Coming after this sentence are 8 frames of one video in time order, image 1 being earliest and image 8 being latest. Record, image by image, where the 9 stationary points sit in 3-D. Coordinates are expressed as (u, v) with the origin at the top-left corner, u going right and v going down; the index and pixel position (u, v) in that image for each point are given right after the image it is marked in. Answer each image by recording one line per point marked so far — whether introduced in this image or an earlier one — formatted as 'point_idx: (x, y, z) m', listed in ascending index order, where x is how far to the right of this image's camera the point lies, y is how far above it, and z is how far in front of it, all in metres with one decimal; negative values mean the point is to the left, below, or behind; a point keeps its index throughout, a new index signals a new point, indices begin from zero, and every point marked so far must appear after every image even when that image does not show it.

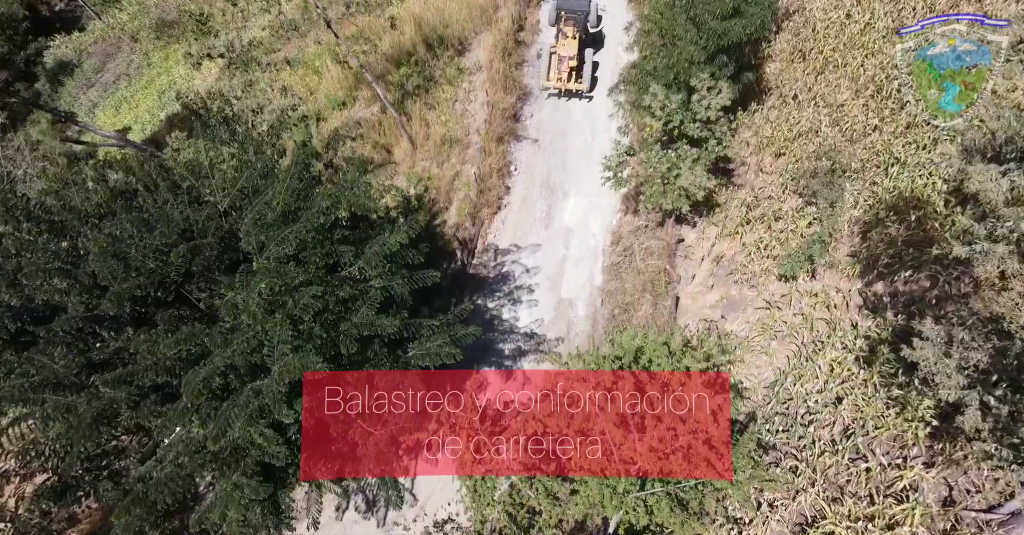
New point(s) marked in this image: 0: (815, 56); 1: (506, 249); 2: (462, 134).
0: (+6.1, +4.3, +12.8) m
1: (-0.1, +0.4, +14.0) m
2: (-1.3, +3.4, +16.4) m
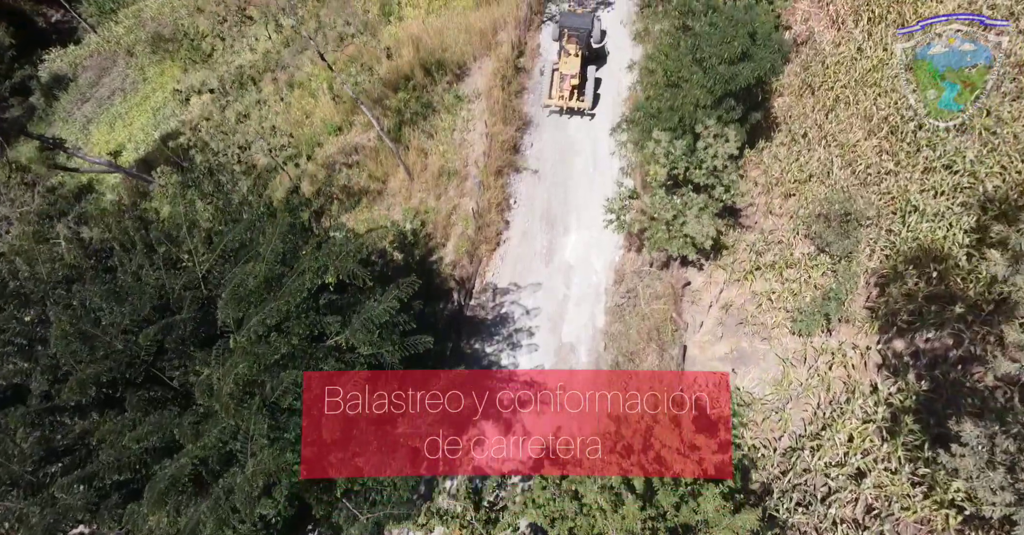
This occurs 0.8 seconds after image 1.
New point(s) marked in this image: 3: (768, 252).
0: (+6.1, +3.4, +12.4) m
1: (-0.1, -0.5, +13.5) m
2: (-1.3, +2.5, +16.0) m
3: (+4.7, +0.2, +11.6) m
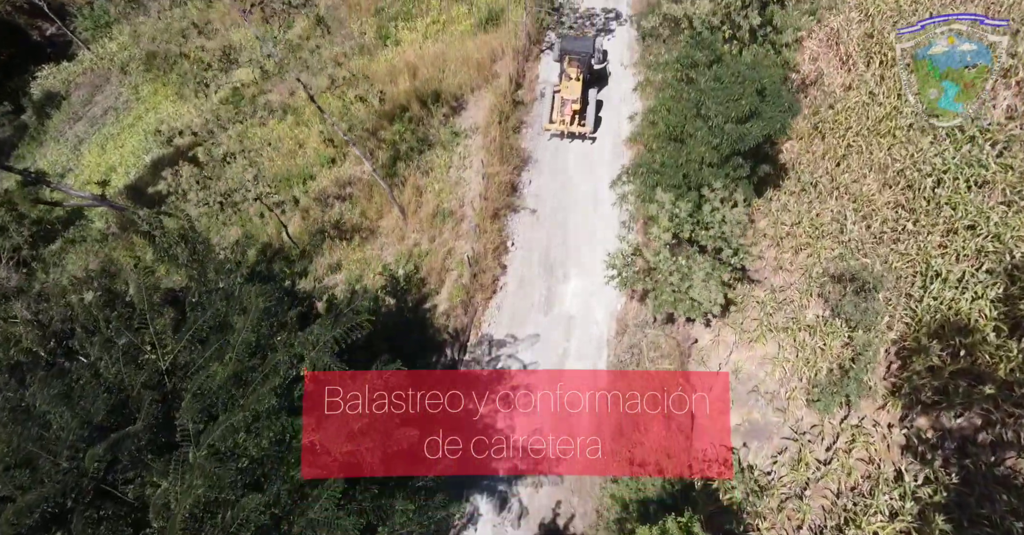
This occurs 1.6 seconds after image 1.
0: (+6.1, +2.4, +11.9) m
1: (-0.2, -1.5, +12.9) m
2: (-1.4, +1.5, +15.4) m
3: (+4.7, -0.9, +11.1) m
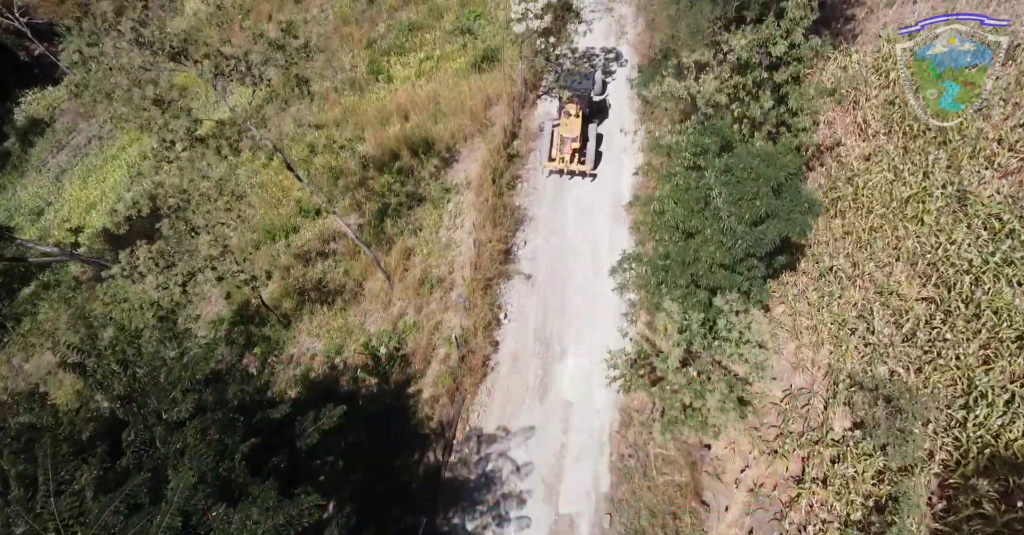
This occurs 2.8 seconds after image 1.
0: (+5.9, +0.8, +10.9) m
1: (-0.4, -3.0, +11.8) m
2: (-1.5, -0.1, +14.4) m
3: (+4.5, -2.4, +10.0) m
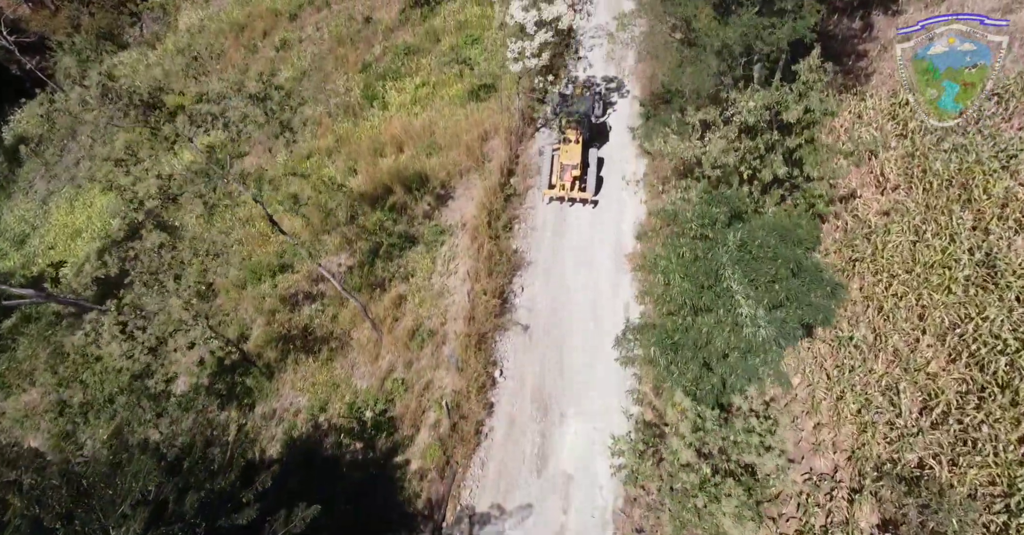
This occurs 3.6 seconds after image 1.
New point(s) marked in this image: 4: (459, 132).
0: (+5.9, -0.3, +10.2) m
1: (-0.4, -4.1, +11.0) m
2: (-1.6, -1.2, +13.6) m
3: (+4.4, -3.5, +9.2) m
4: (-1.6, +4.1, +19.0) m
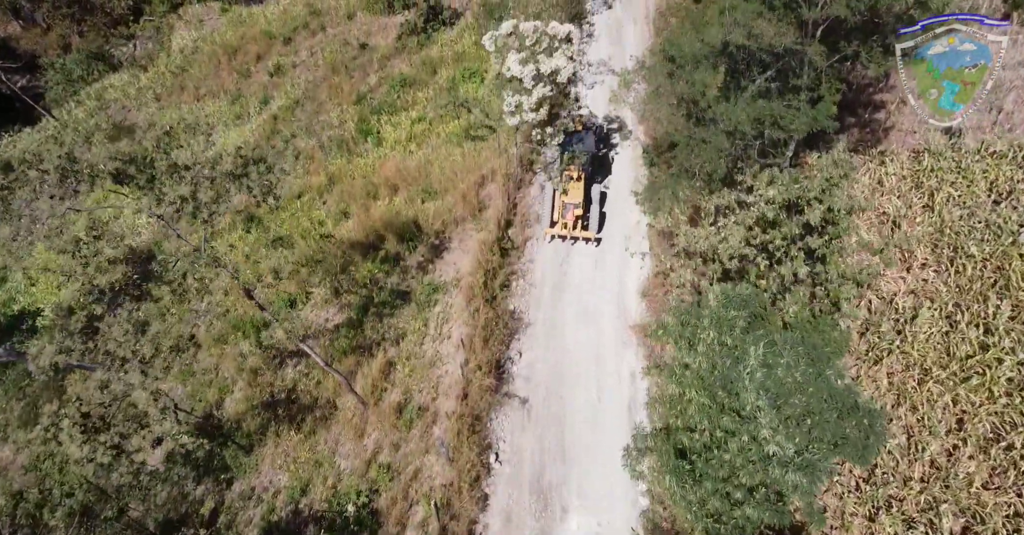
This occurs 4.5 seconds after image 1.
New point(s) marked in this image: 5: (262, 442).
0: (+5.8, -1.7, +9.3) m
1: (-0.5, -5.5, +10.0) m
2: (-1.7, -2.7, +12.7) m
3: (+4.4, -4.9, +8.3) m
4: (-1.7, +2.6, +18.2) m
5: (-5.4, -3.8, +13.6) m
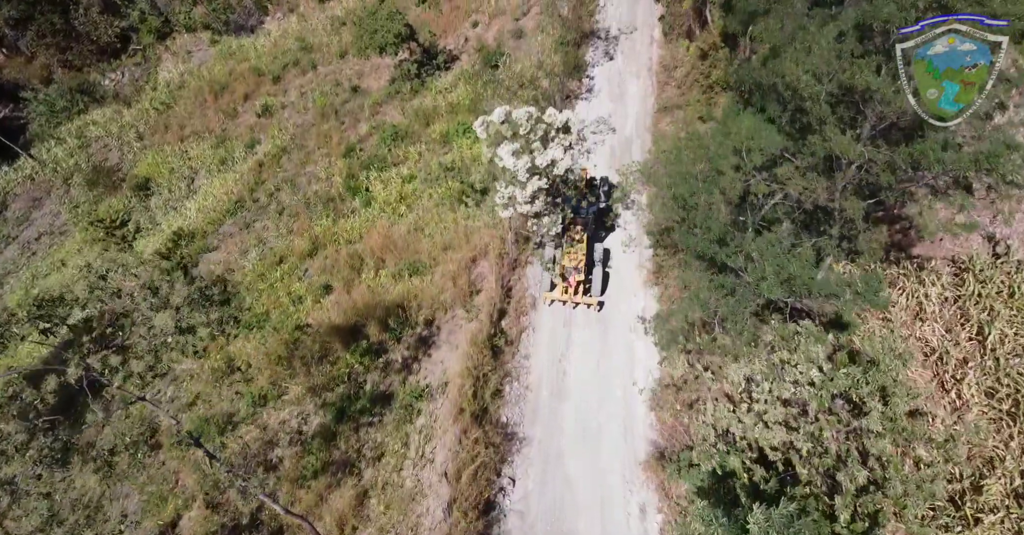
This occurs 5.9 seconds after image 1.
0: (+5.7, -3.9, +7.9) m
1: (-0.7, -7.7, +8.4) m
2: (-1.8, -4.9, +11.2) m
3: (+4.2, -7.1, +6.8) m
4: (-1.9, +0.2, +16.7) m
5: (-5.6, -6.0, +12.0) m
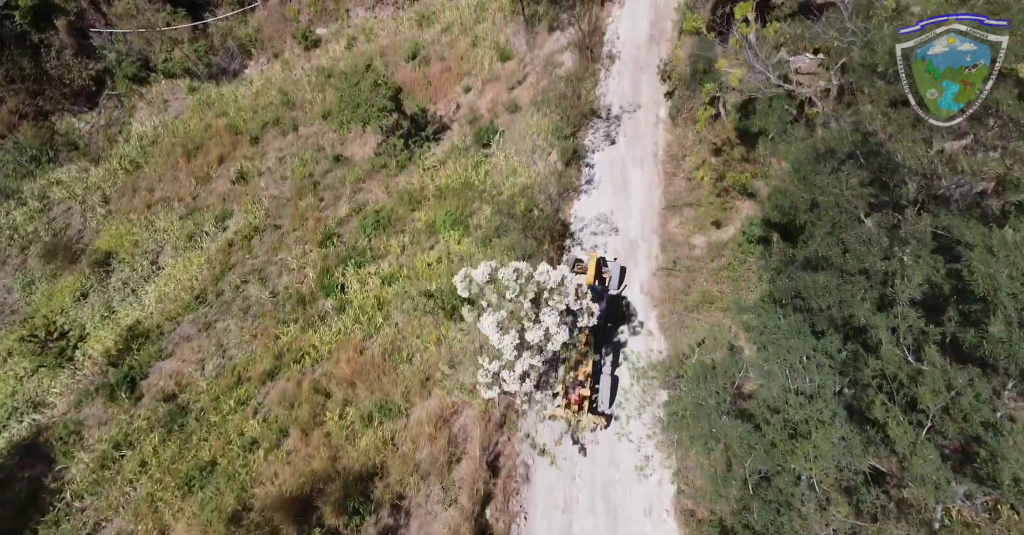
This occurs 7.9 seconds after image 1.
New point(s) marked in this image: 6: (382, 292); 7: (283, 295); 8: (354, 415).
0: (+5.4, -7.5, +5.2) m
1: (-1.0, -11.2, +5.6) m
2: (-2.2, -8.4, +8.5) m
3: (+3.9, -10.6, +4.0) m
4: (-2.2, -3.5, +14.1) m
5: (-5.9, -9.6, +9.2) m
6: (-4.2, -1.0, +19.6) m
7: (-7.4, -1.3, +19.9) m
8: (-4.2, -3.9, +16.7) m
